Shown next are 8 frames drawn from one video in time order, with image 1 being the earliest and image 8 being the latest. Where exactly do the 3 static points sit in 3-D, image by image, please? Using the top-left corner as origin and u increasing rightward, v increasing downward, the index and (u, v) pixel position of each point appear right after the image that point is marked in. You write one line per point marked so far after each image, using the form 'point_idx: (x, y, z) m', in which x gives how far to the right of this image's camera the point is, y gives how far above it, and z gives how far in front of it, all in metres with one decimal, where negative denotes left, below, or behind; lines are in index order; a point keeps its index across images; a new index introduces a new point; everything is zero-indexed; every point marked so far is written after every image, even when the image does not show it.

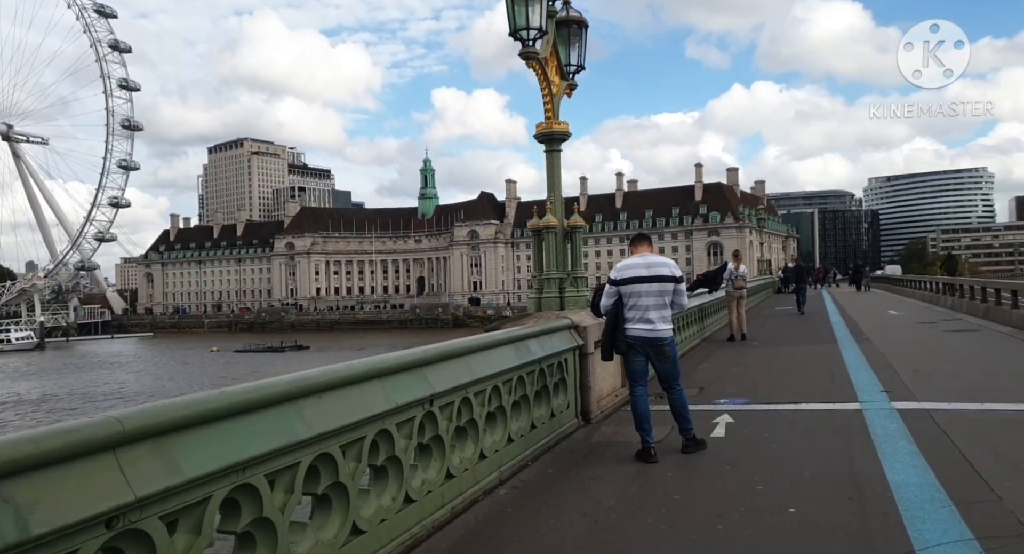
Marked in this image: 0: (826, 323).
0: (+8.9, -1.3, +17.4) m
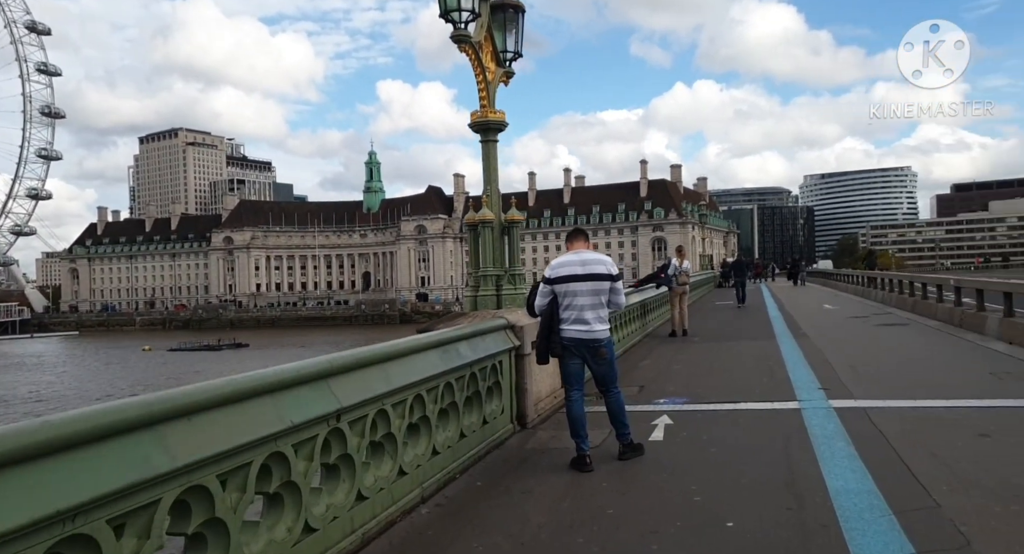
0: (+7.3, -1.2, +17.7) m
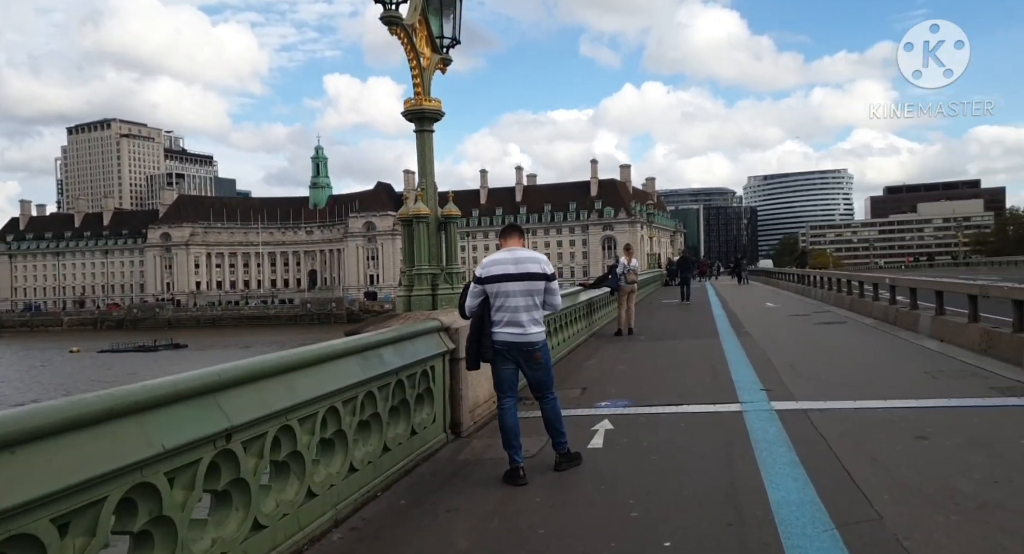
0: (+5.7, -1.1, +17.8) m
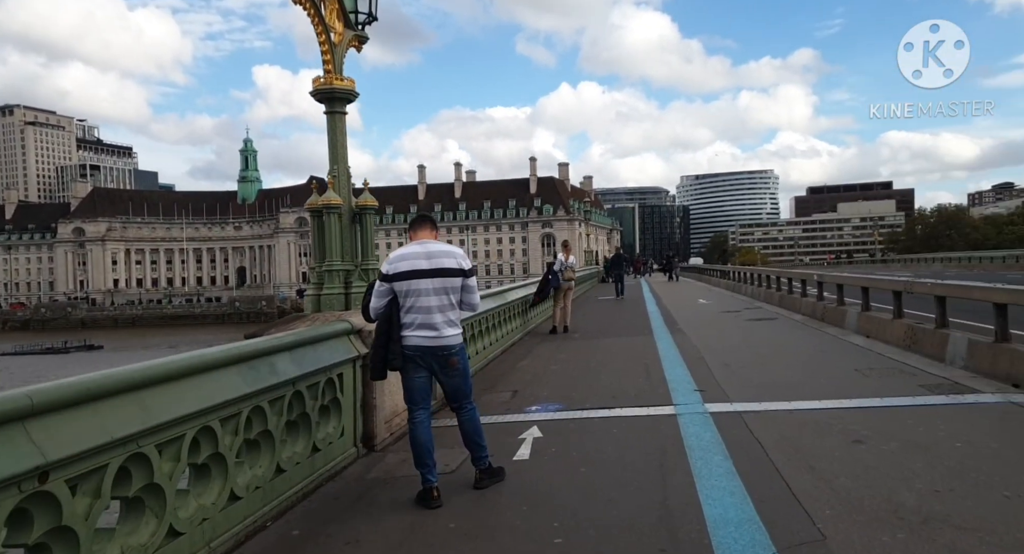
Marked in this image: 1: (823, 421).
0: (+3.8, -1.0, +17.7) m
1: (+2.7, -1.3, +5.5) m
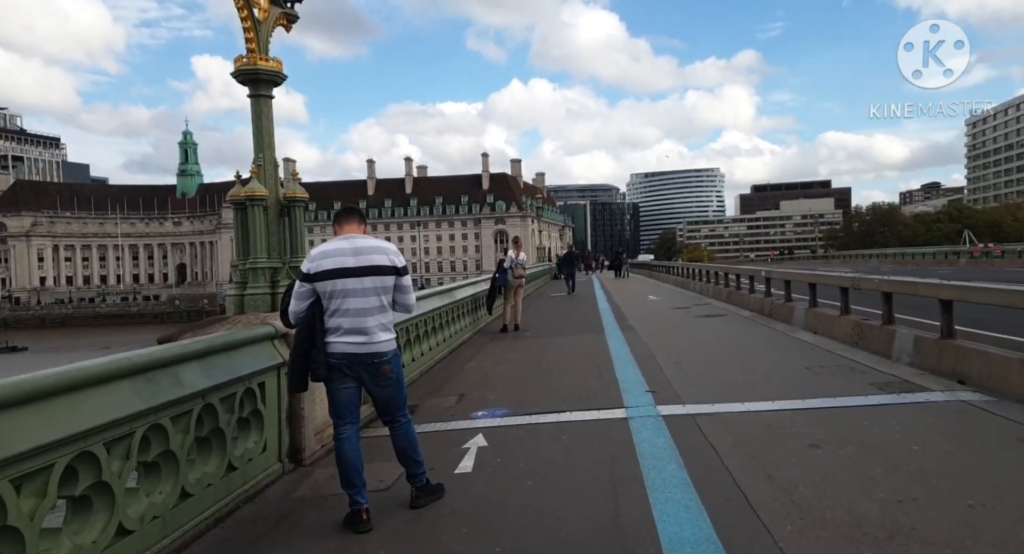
0: (+2.3, -0.9, +17.6) m
1: (+2.3, -1.2, +5.3) m
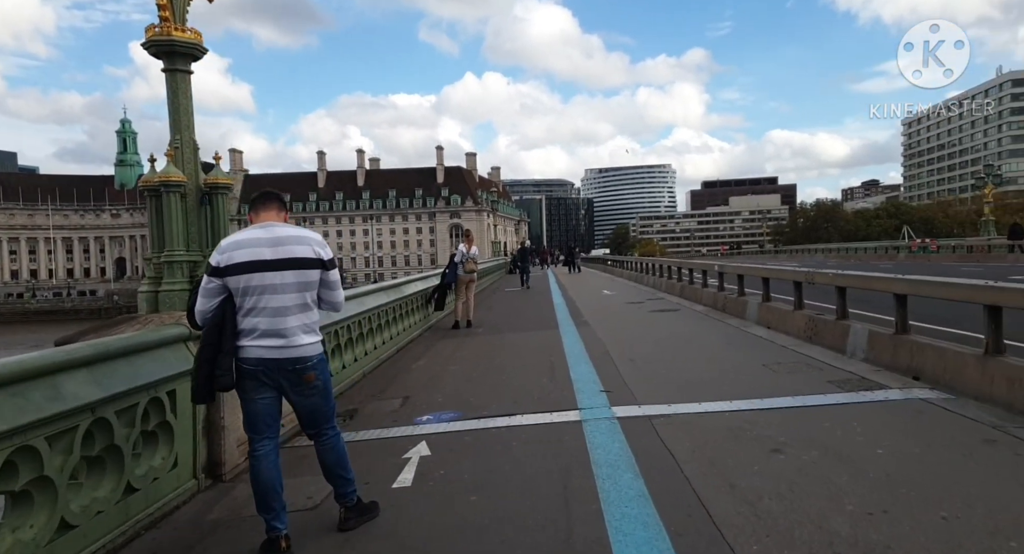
0: (+1.0, -0.8, +17.3) m
1: (+1.8, -1.2, +5.0) m
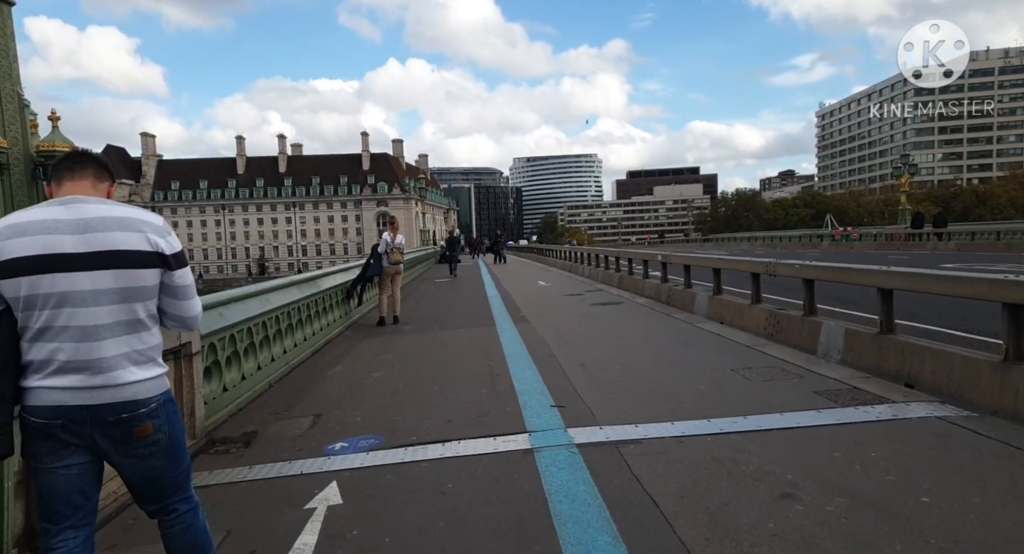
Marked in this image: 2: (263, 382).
0: (-0.8, -0.5, +16.2) m
1: (+1.4, -1.2, +4.1) m
2: (-3.0, -1.3, +7.4) m
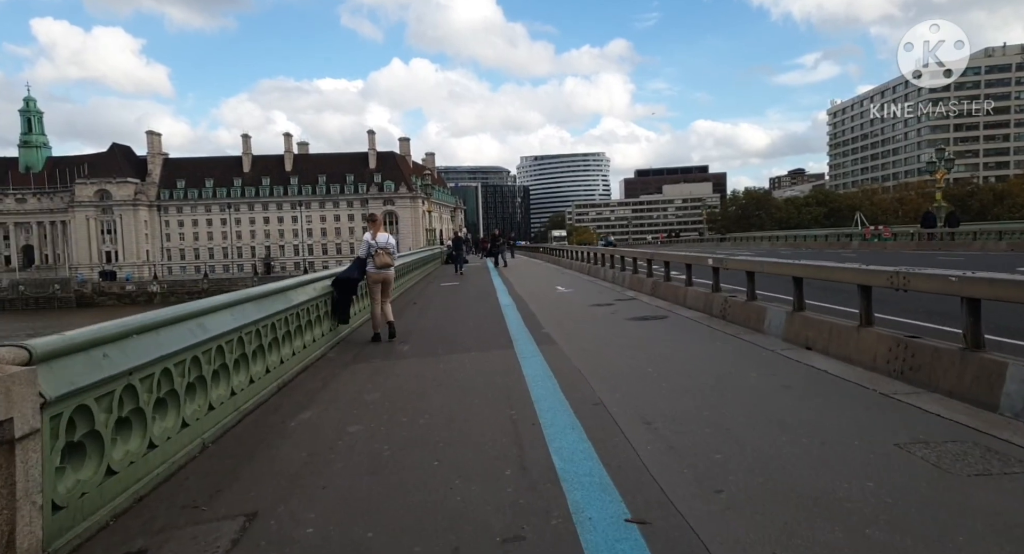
0: (-0.4, -0.7, +14.0) m
1: (+1.6, -1.3, +1.8) m
2: (-2.7, -1.4, +5.2) m
